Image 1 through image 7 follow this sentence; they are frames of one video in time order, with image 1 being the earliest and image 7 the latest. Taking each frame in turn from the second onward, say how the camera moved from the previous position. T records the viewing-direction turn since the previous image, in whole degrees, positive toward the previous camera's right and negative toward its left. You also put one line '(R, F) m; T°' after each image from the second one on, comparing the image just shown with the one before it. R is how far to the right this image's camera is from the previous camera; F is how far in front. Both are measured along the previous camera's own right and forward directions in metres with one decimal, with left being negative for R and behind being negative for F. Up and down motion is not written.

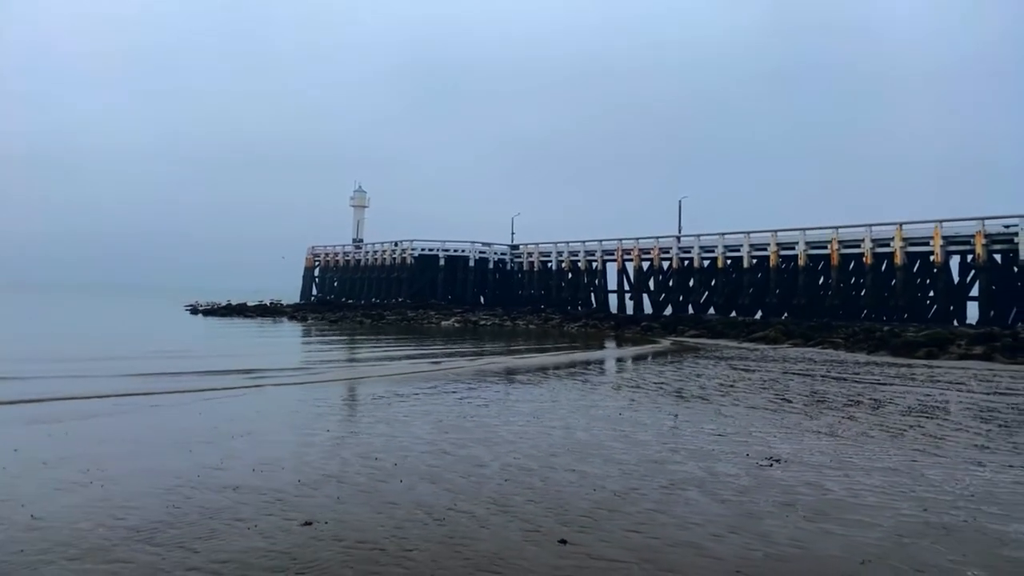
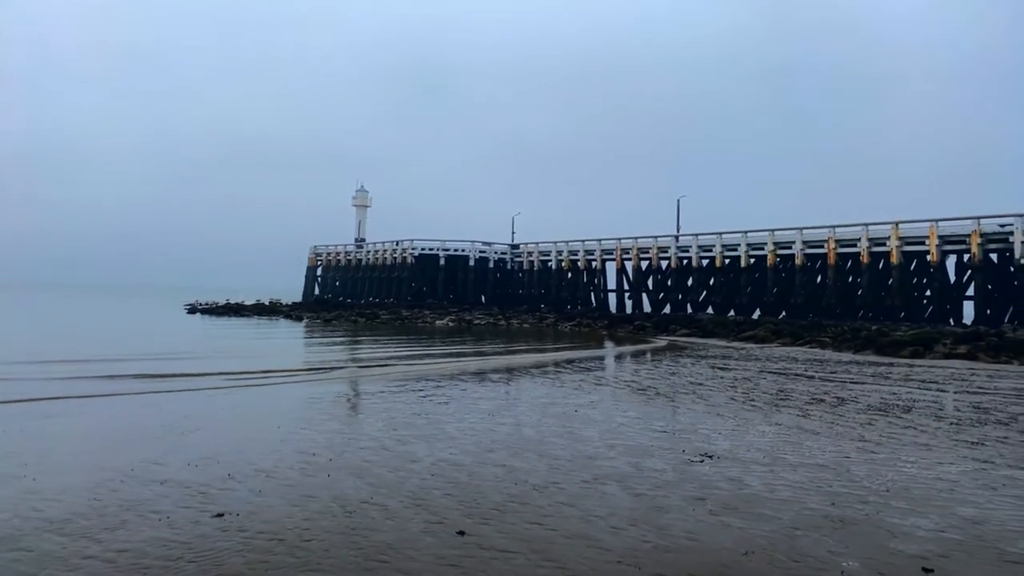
(+0.8, -0.2) m; 0°
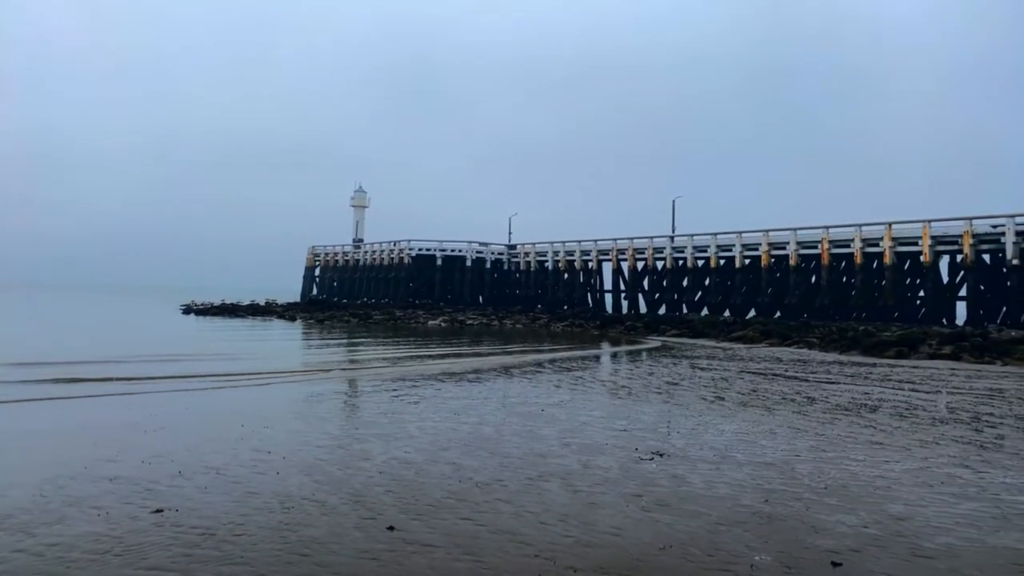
(+0.6, -0.1) m; 0°
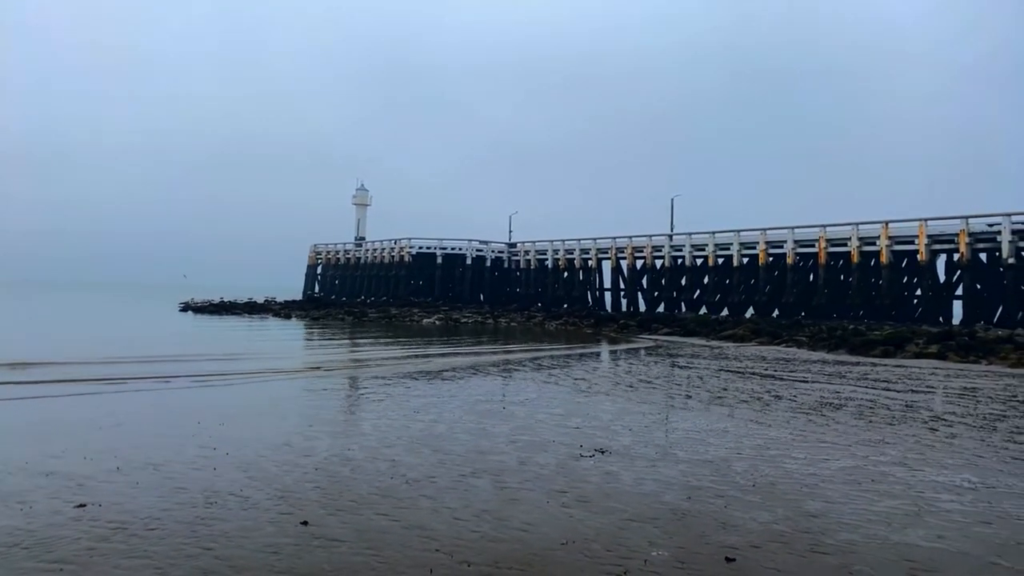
(+0.7, -0.1) m; 0°
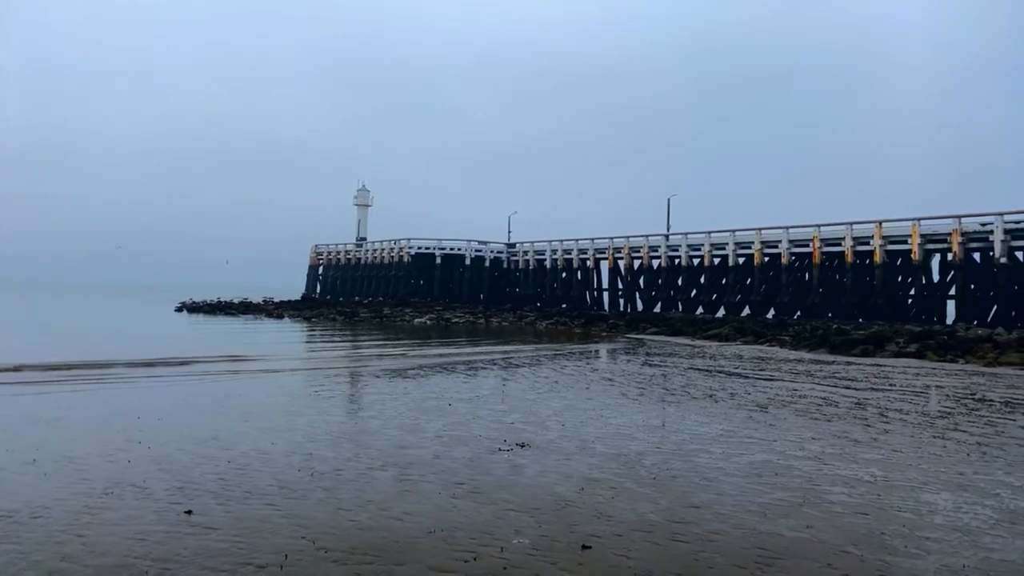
(+1.0, -0.1) m; 0°
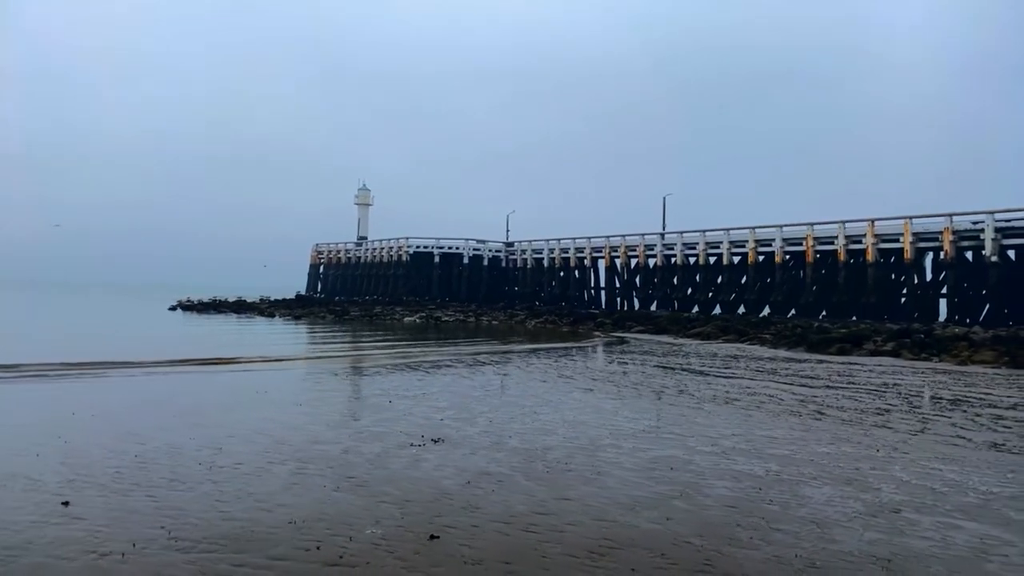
(+1.1, -0.1) m; 0°
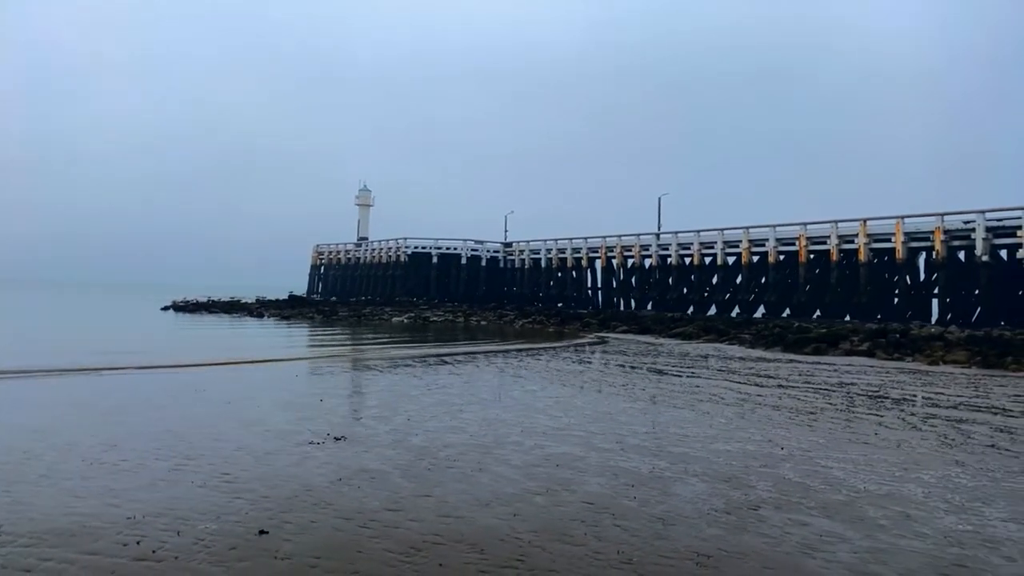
(+1.3, 0.0) m; -1°
